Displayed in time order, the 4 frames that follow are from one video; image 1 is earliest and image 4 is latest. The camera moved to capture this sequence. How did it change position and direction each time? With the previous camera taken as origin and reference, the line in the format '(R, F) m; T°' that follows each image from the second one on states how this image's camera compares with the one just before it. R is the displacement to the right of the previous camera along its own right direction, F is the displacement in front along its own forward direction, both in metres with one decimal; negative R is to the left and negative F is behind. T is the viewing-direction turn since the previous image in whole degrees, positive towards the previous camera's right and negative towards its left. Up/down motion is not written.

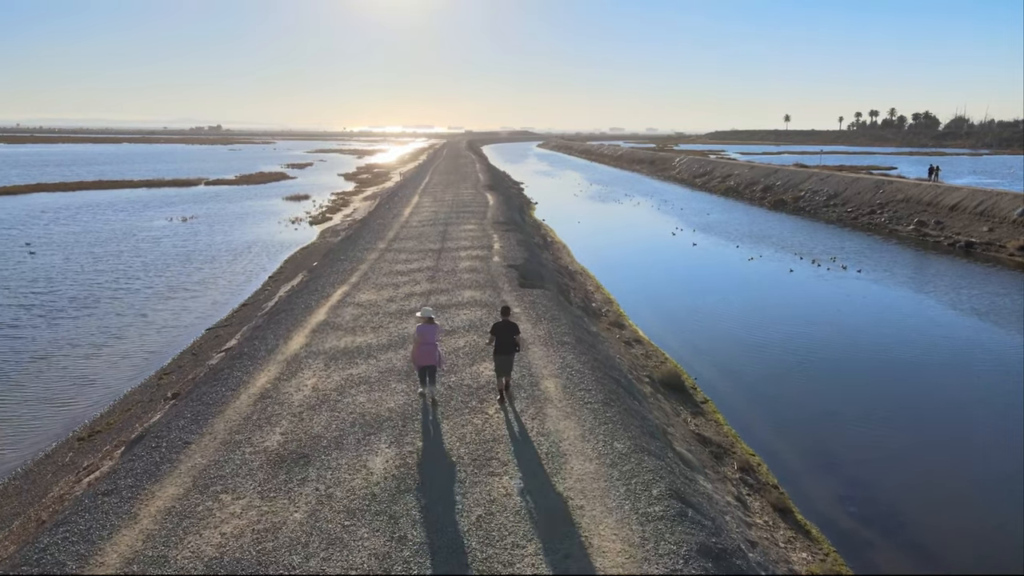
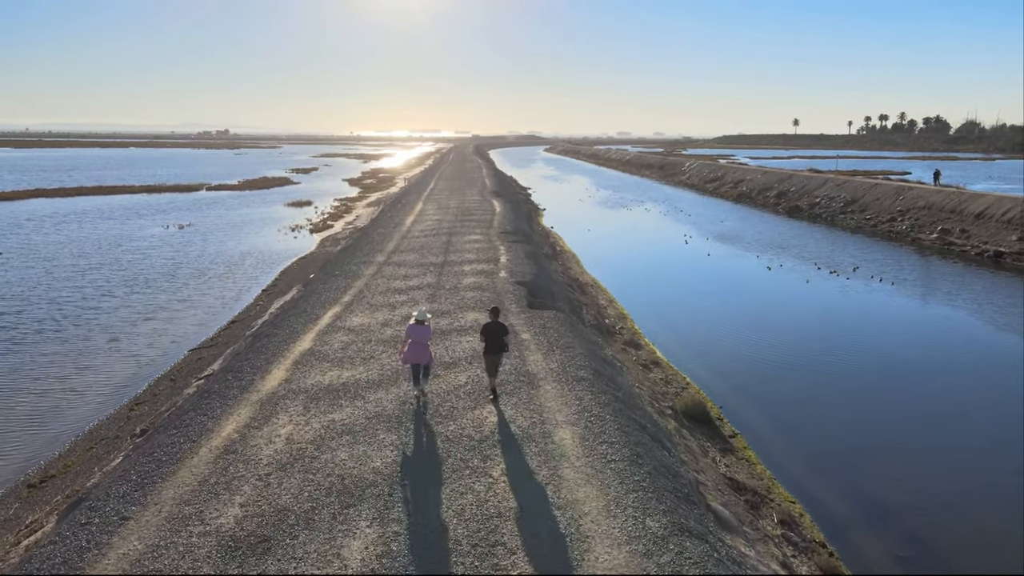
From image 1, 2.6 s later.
(0.0, +1.7) m; -1°
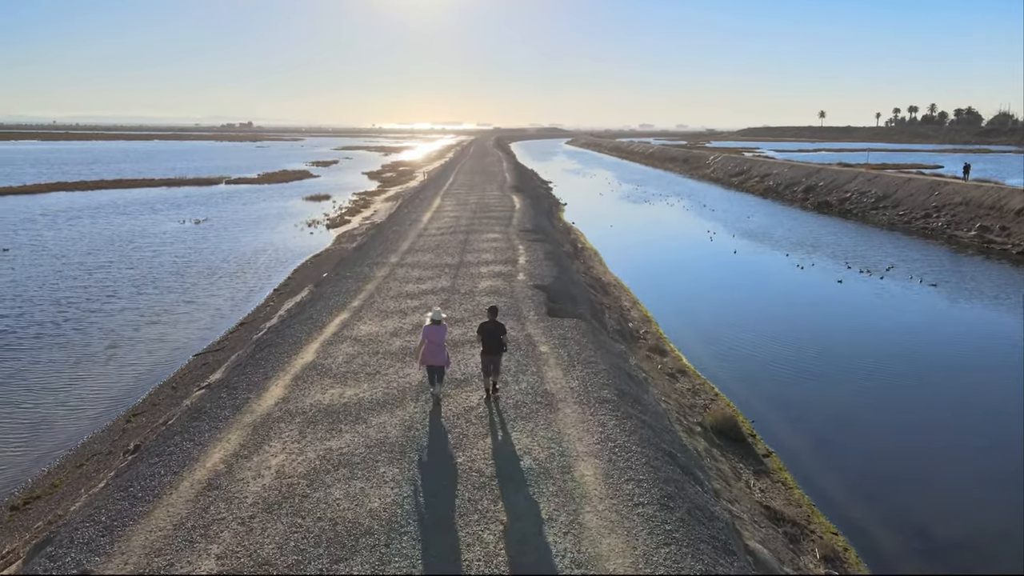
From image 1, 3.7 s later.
(0.0, +1.1) m; -2°
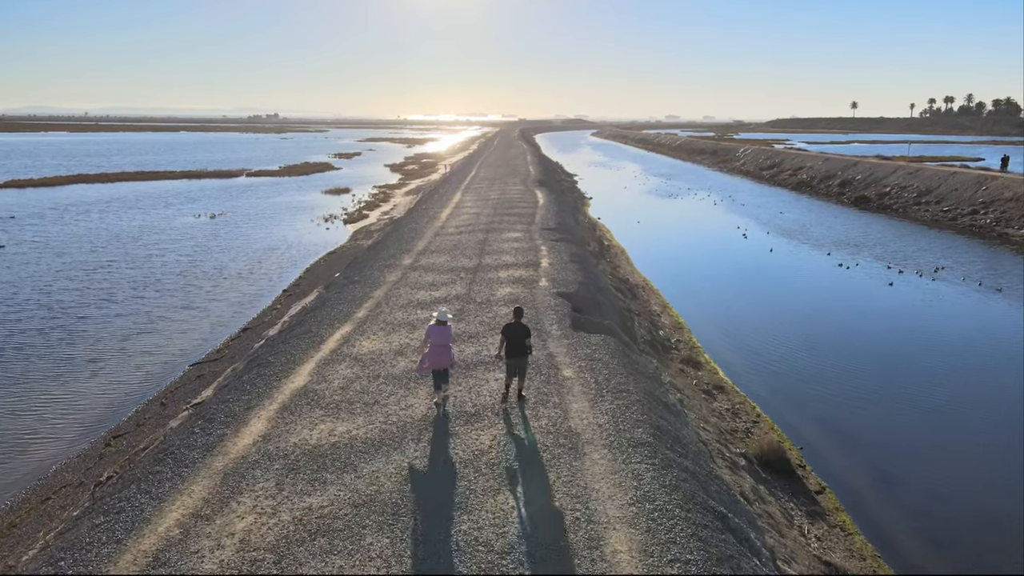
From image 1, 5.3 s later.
(+0.1, +1.7) m; -2°
